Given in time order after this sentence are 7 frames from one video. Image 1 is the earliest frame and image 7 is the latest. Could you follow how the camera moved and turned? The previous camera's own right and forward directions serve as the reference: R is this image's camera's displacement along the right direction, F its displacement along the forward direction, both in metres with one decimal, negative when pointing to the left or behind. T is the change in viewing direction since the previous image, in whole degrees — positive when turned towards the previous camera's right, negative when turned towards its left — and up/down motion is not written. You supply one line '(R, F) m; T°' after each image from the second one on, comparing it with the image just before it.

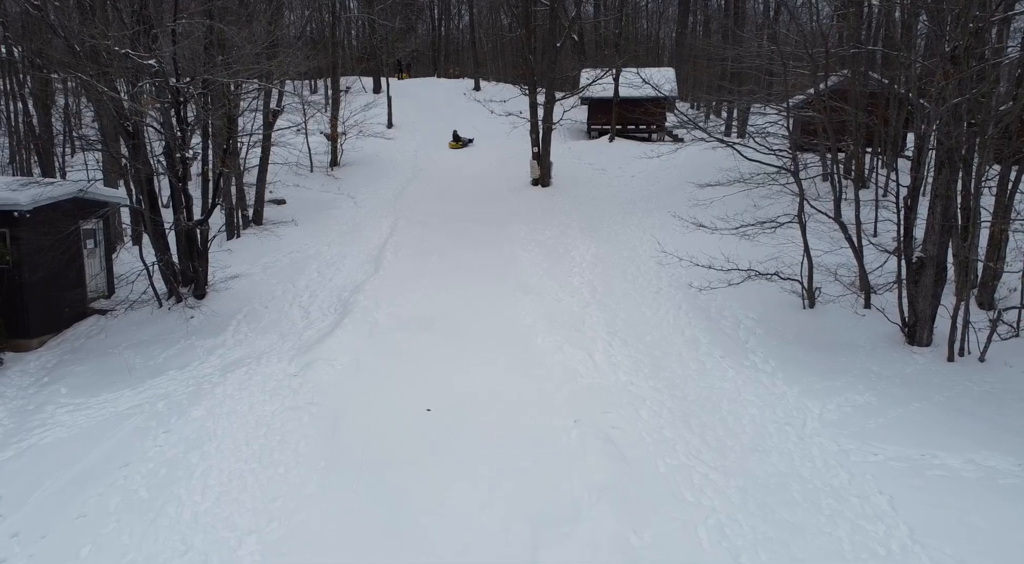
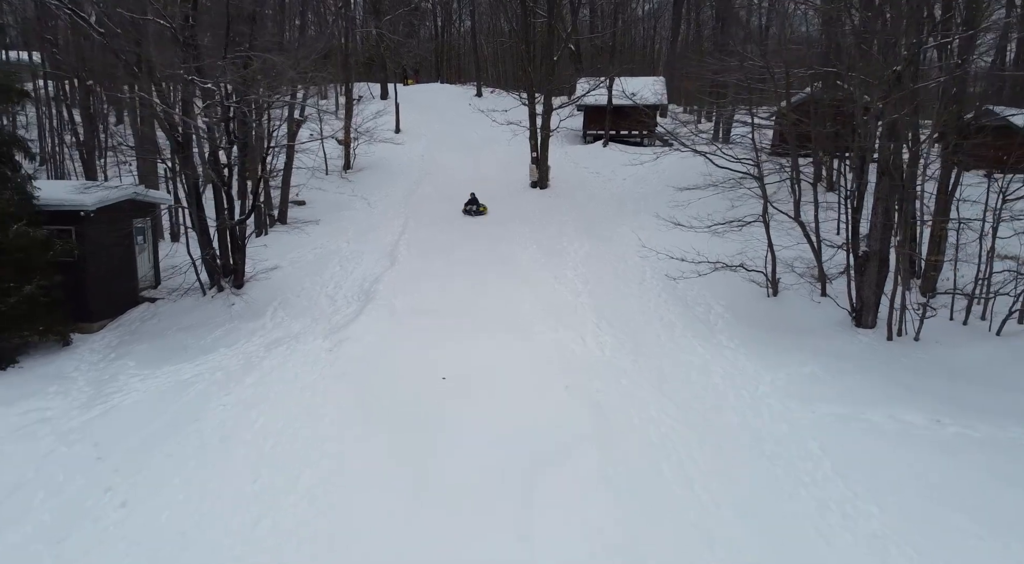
(0.0, -1.5) m; 0°
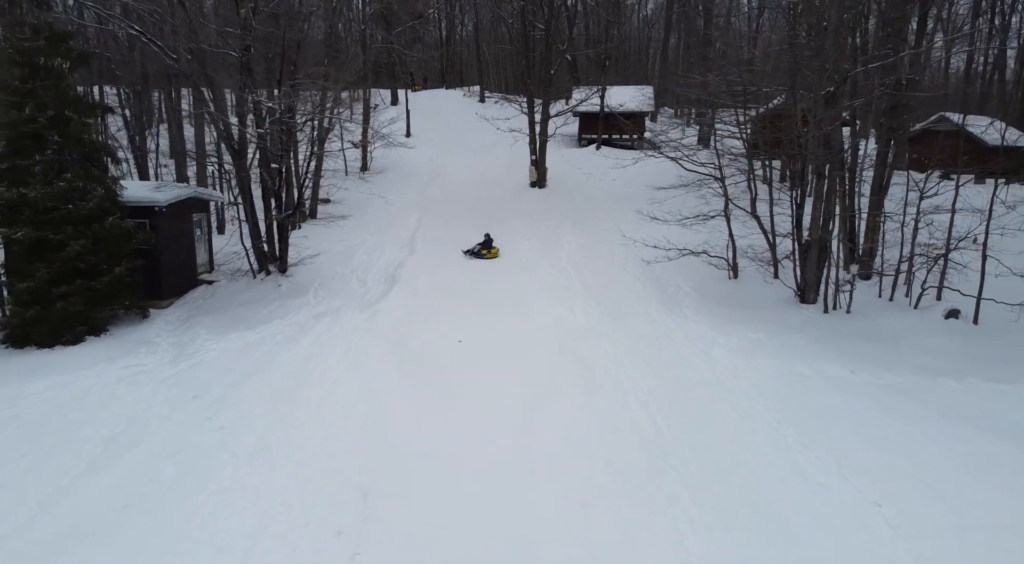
(-0.1, -2.3) m; 0°
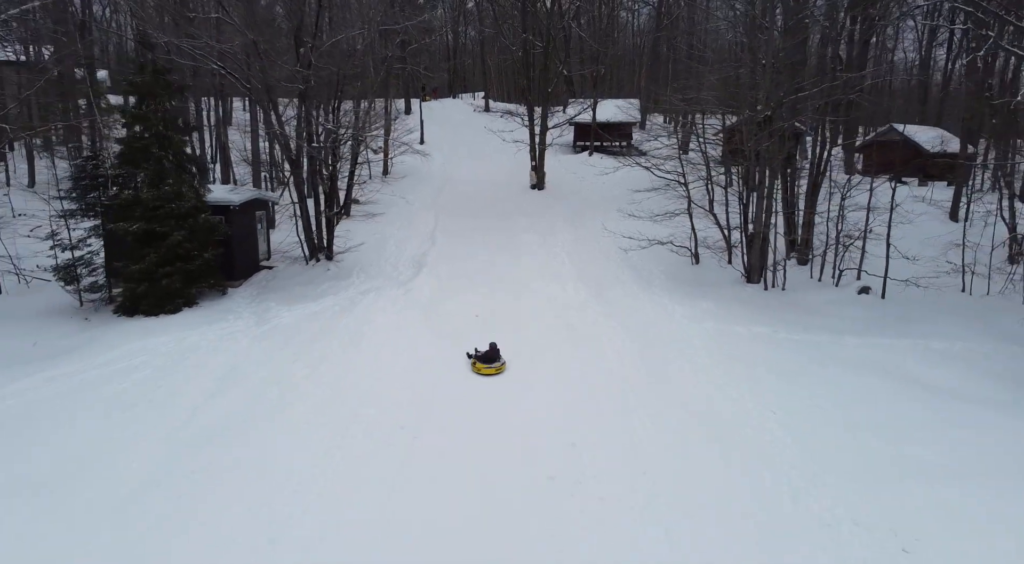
(-0.1, -3.4) m; 0°
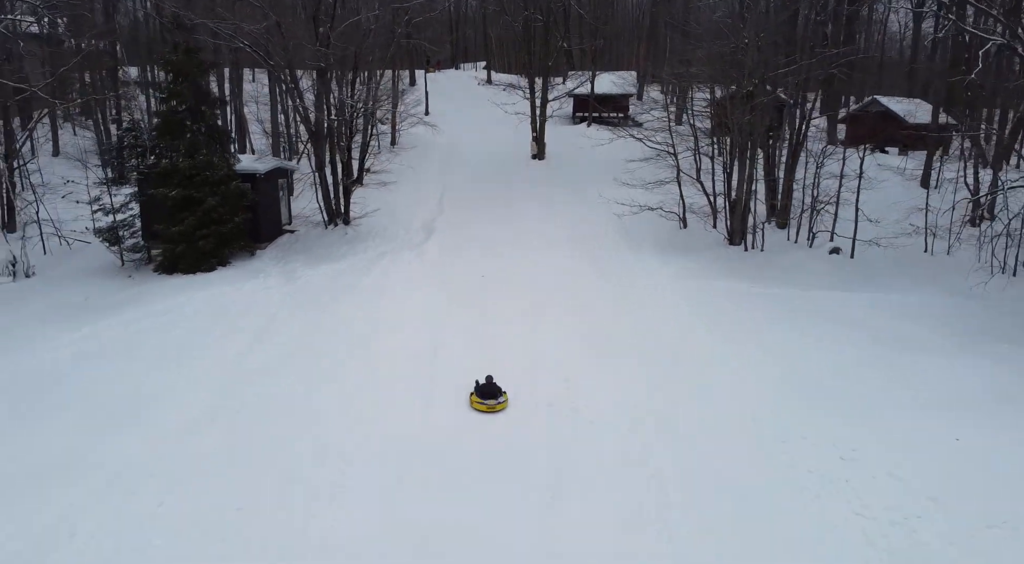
(-0.1, -1.7) m; 0°
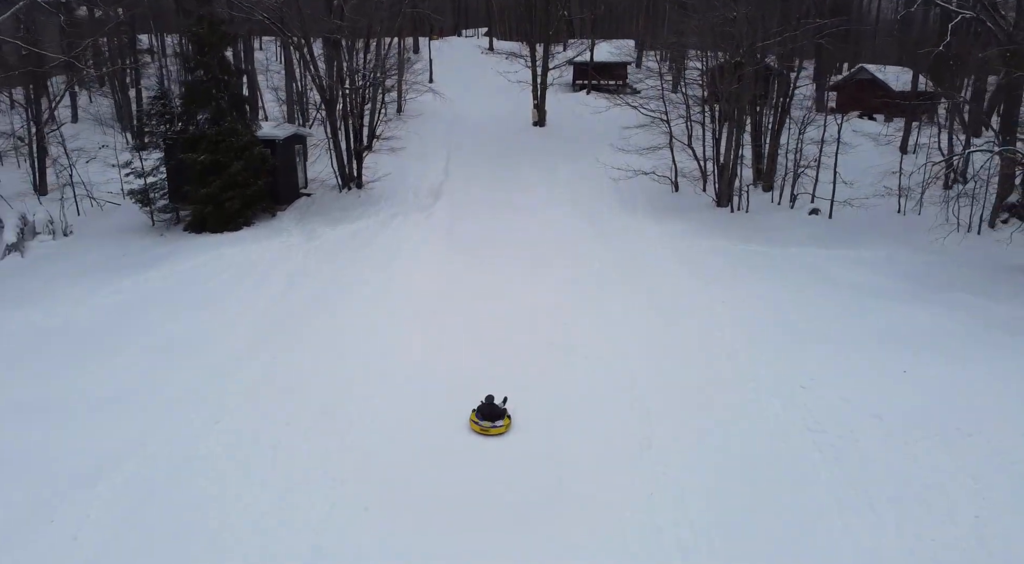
(-0.1, -1.5) m; 0°
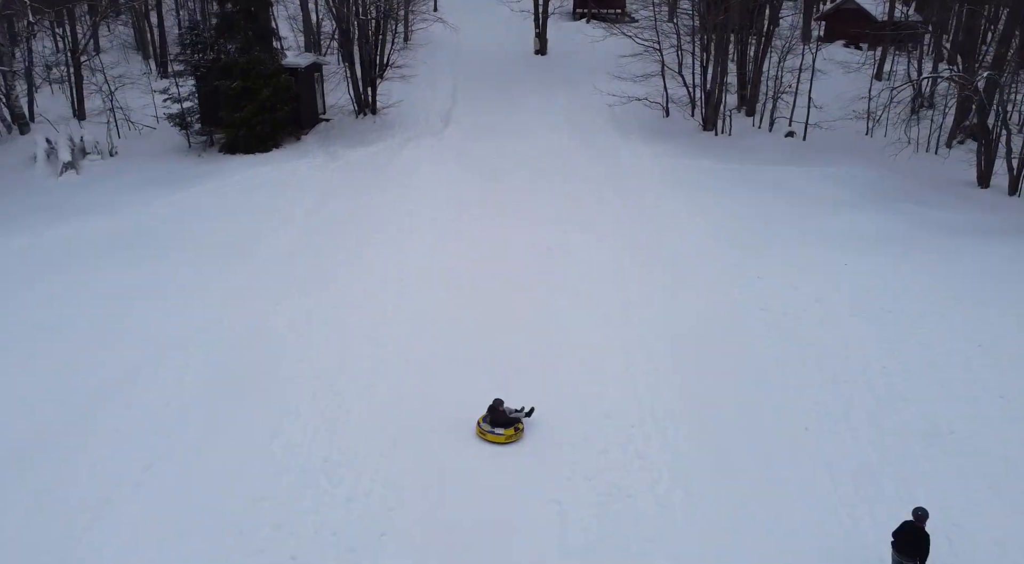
(-0.1, -2.3) m; 0°
